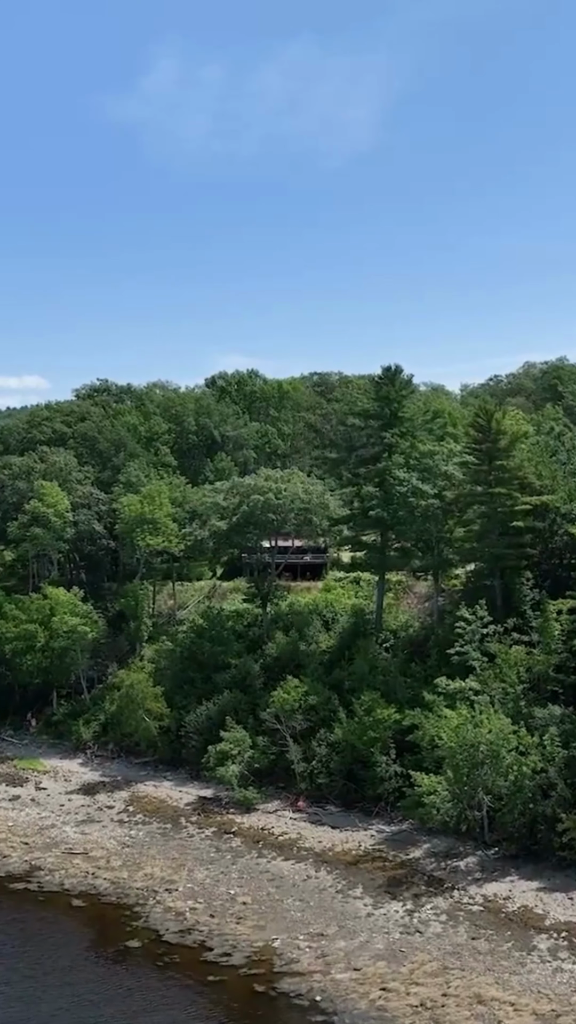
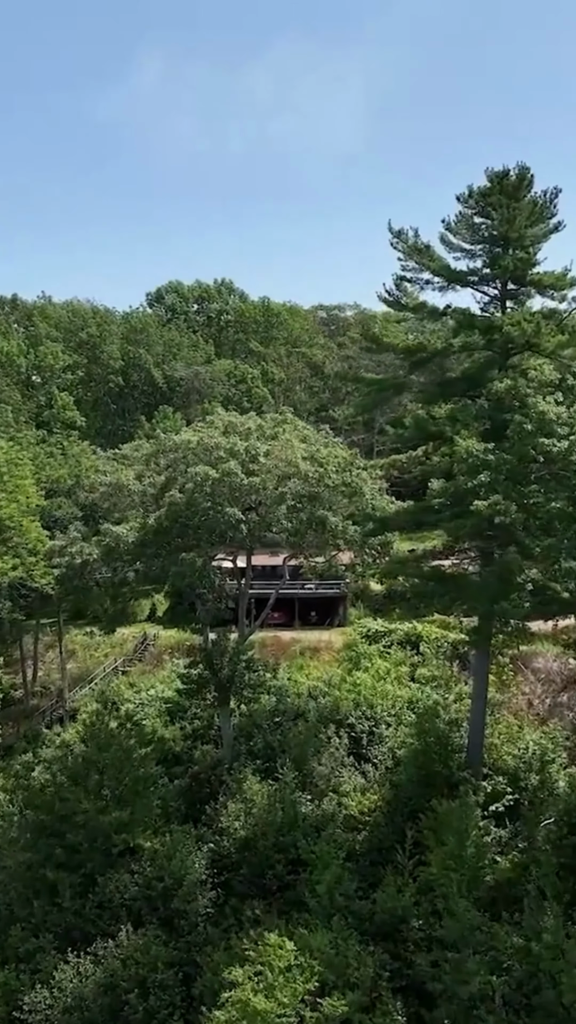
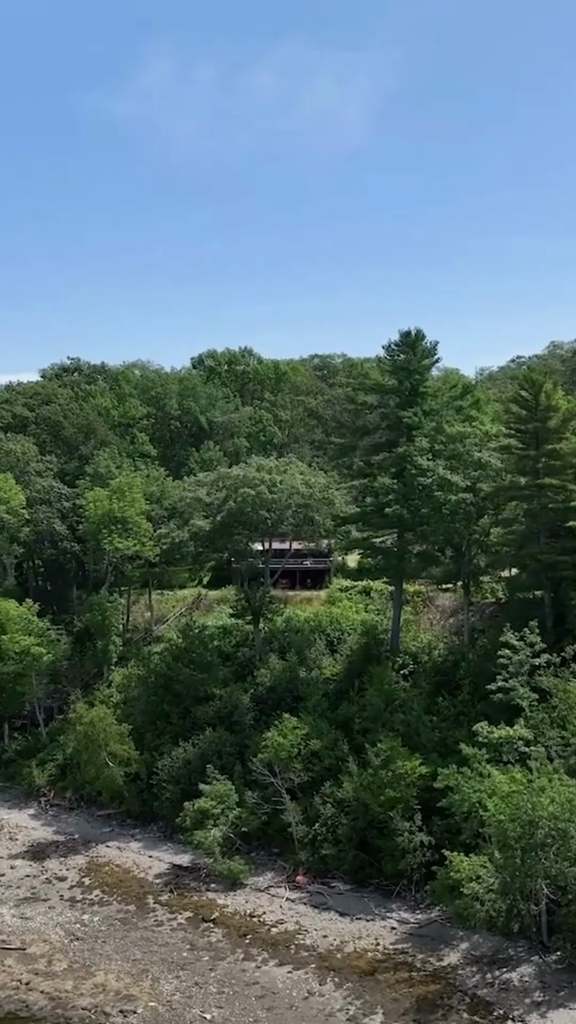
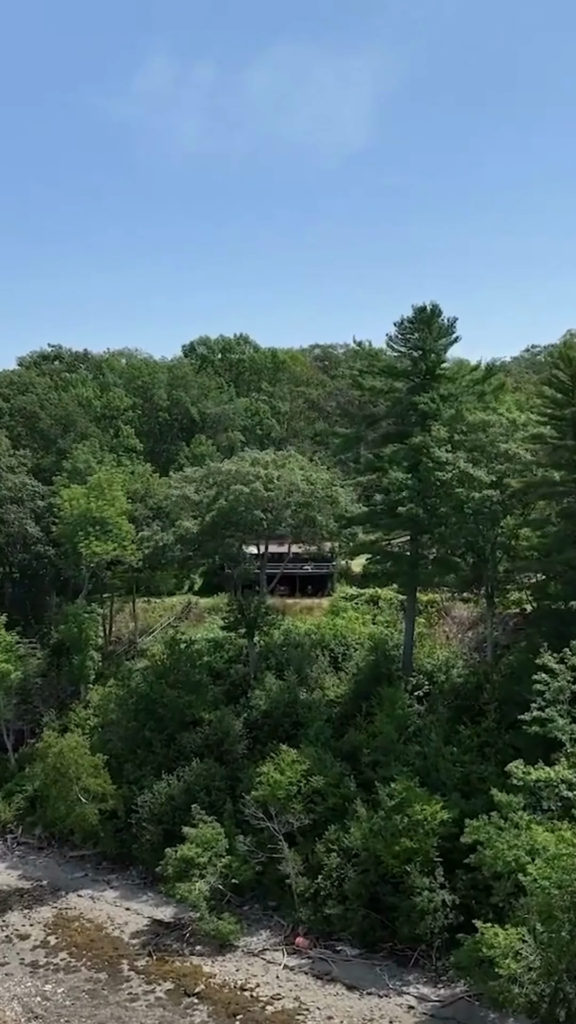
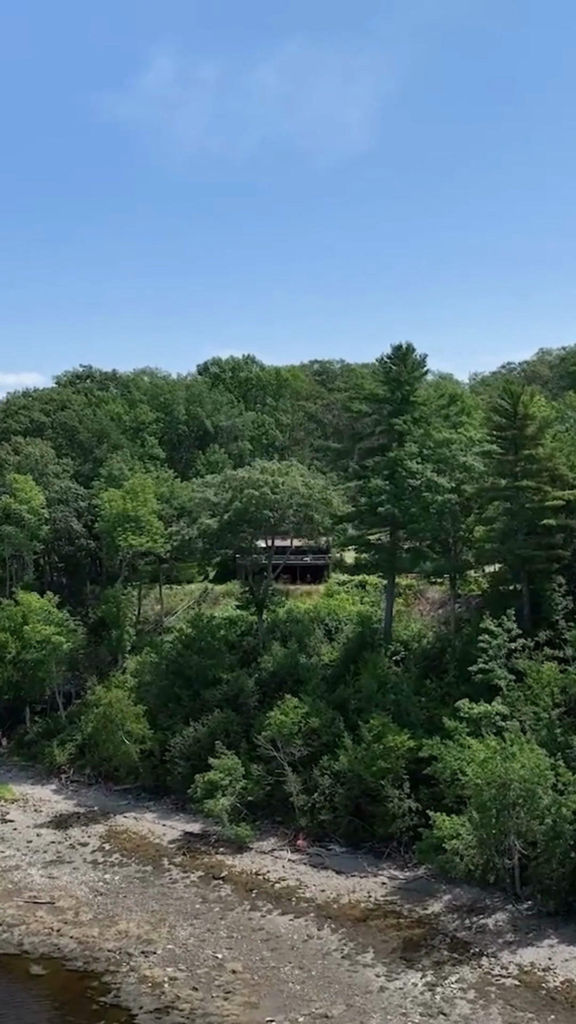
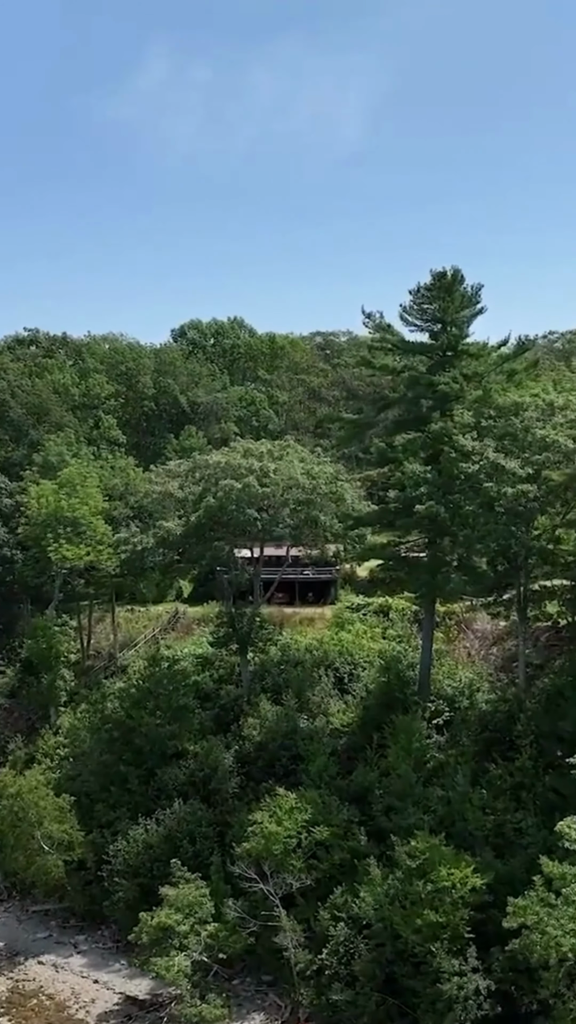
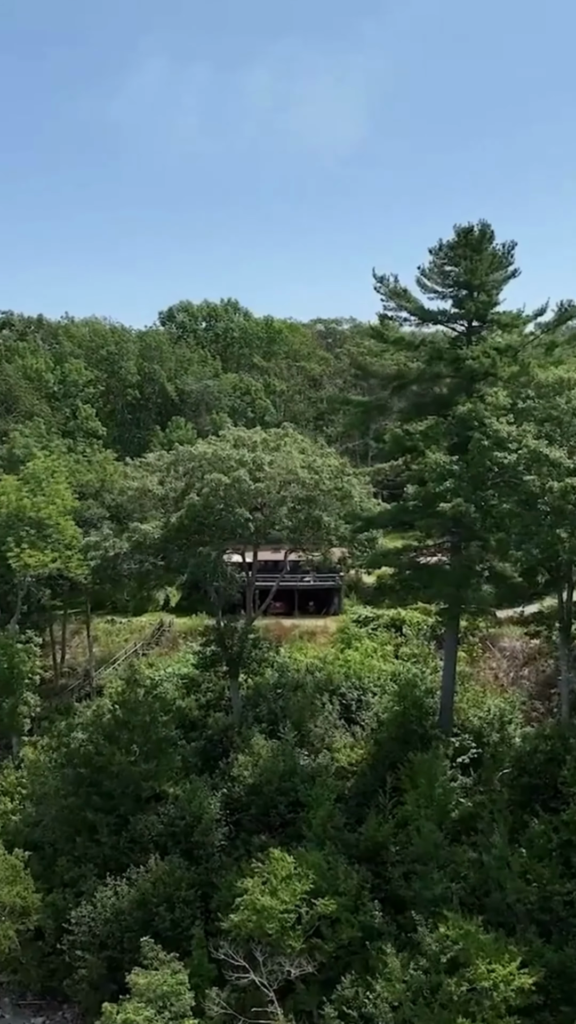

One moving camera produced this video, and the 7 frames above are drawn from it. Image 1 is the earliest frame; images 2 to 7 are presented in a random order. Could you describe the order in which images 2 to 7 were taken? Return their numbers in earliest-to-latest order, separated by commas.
5, 3, 4, 6, 7, 2
